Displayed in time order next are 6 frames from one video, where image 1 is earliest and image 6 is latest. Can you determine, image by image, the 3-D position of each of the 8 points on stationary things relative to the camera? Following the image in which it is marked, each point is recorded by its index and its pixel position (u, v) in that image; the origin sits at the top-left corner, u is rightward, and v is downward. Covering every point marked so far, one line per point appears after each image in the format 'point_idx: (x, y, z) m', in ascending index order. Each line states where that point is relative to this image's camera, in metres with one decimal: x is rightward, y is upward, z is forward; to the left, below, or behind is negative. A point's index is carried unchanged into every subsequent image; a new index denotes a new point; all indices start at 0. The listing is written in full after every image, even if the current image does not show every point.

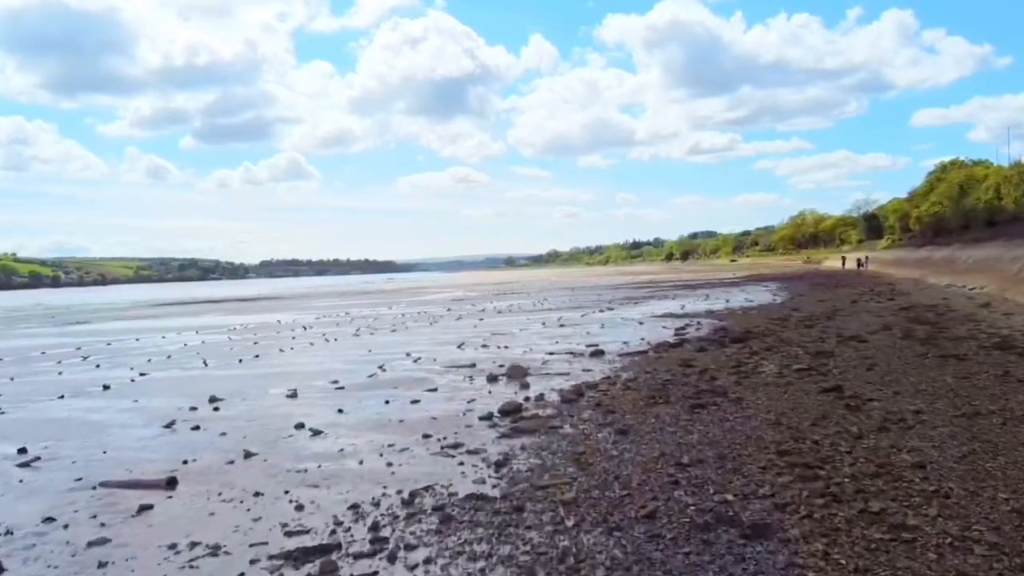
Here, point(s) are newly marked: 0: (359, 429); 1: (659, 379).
0: (-1.6, -1.5, +13.2) m
1: (+1.9, -1.2, +16.3) m
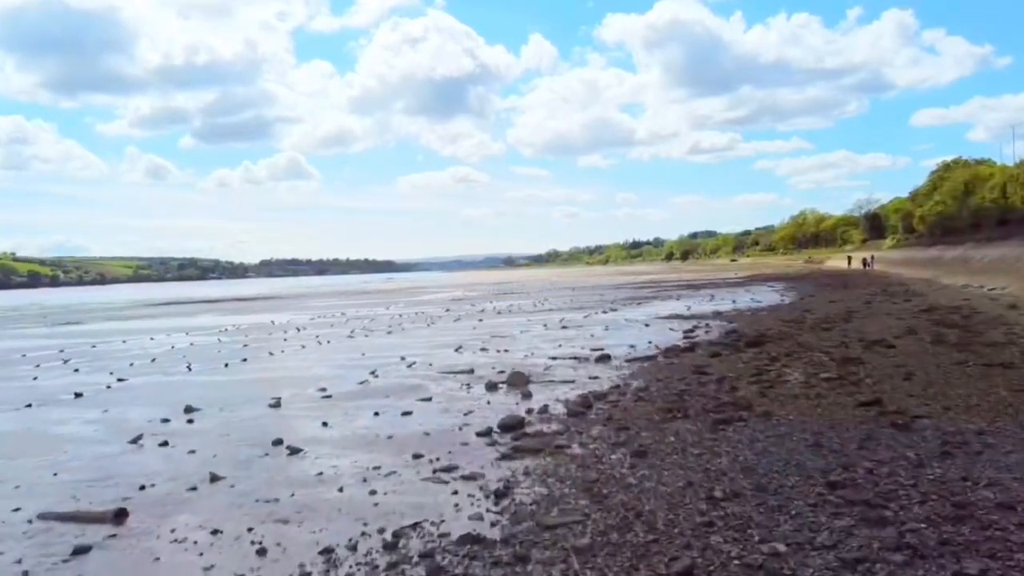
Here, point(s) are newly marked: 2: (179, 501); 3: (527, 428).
0: (-1.6, -1.5, +11.8) m
1: (+1.9, -1.2, +14.9) m
2: (-2.4, -1.6, +9.2) m
3: (+0.1, -1.4, +12.1) m
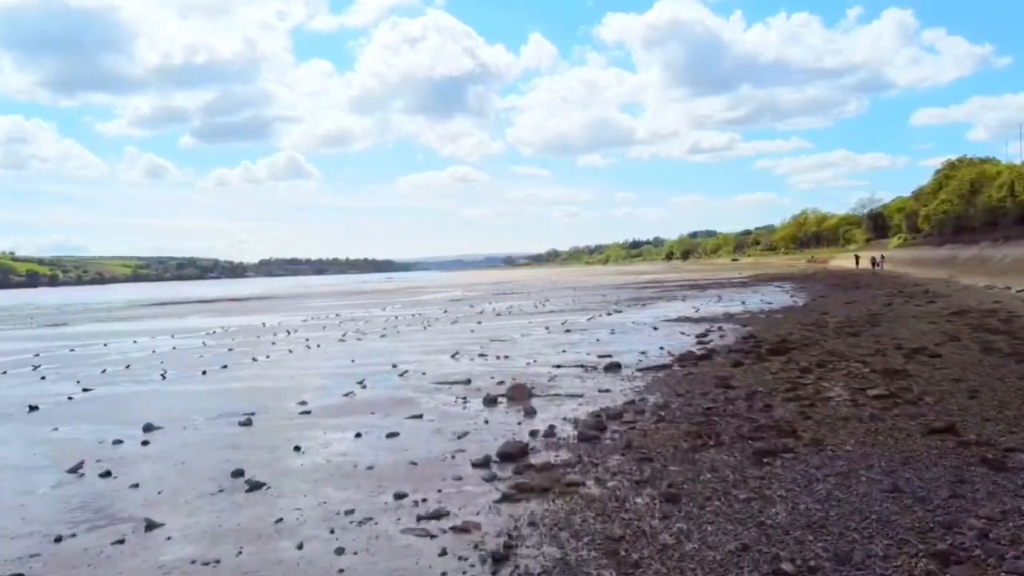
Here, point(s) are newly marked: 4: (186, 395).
0: (-1.6, -1.5, +10.0) m
1: (+1.9, -1.2, +13.1) m
2: (-2.4, -1.6, +7.3) m
3: (+0.2, -1.4, +10.3) m
4: (-5.0, -1.6, +19.1) m
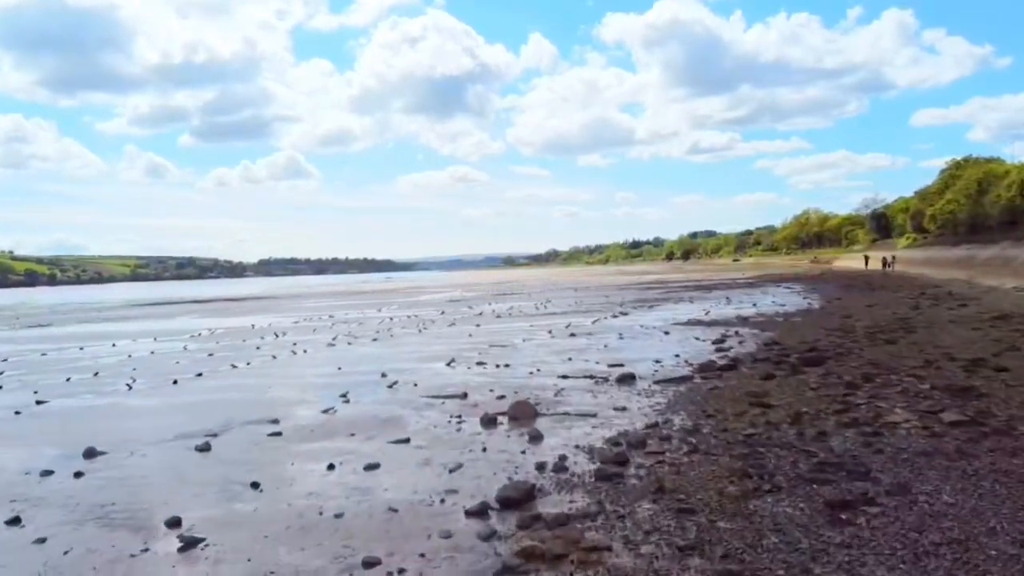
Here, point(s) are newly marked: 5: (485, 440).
0: (-1.6, -1.6, +7.9) m
1: (+2.0, -1.3, +11.0) m
2: (-2.4, -1.6, +5.3) m
3: (+0.2, -1.4, +8.2) m
4: (-5.0, -1.7, +17.1) m
5: (-0.3, -1.4, +11.9) m
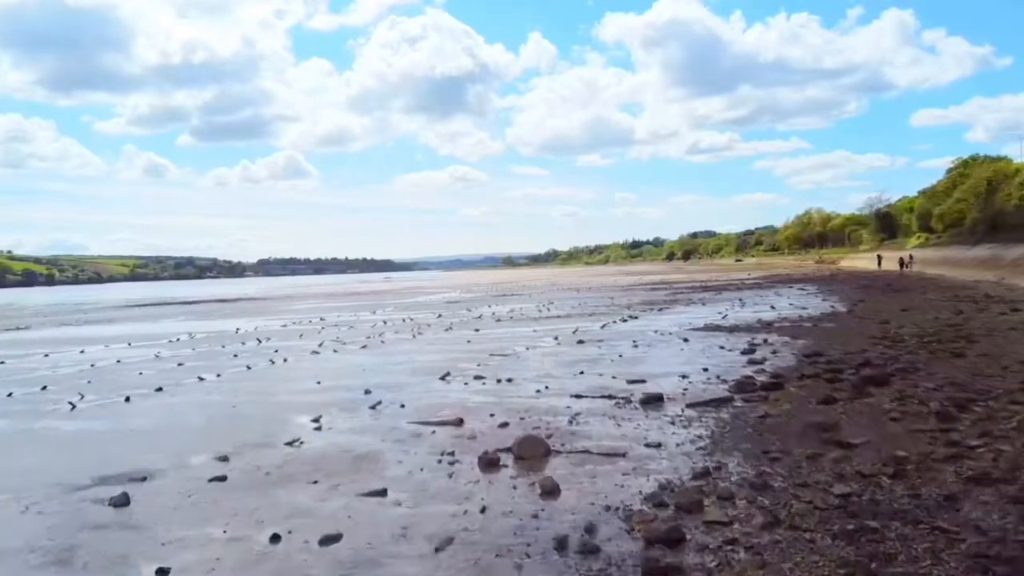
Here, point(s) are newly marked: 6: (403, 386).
0: (-1.5, -1.6, +5.1) m
1: (+2.0, -1.3, +8.2) m
2: (-2.3, -1.7, +2.5) m
3: (+0.2, -1.5, +5.4) m
4: (-4.9, -1.7, +14.3) m
5: (-0.2, -1.5, +9.1) m
6: (-1.6, -1.5, +18.8) m
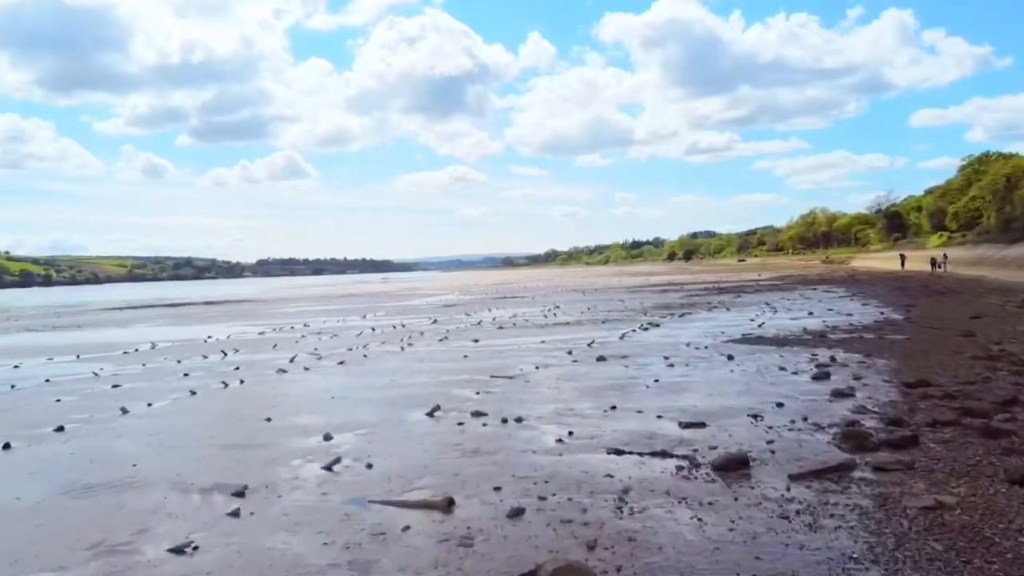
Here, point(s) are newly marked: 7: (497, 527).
0: (-1.4, -1.7, +0.5) m
1: (+2.1, -1.4, +3.6) m
2: (-2.2, -1.8, -2.2) m
3: (+0.4, -1.6, +0.8) m
4: (-4.8, -1.8, +9.6) m
5: (-0.1, -1.6, +4.4) m
6: (-1.5, -1.5, +14.1) m
7: (-0.1, -1.5, +8.2) m
